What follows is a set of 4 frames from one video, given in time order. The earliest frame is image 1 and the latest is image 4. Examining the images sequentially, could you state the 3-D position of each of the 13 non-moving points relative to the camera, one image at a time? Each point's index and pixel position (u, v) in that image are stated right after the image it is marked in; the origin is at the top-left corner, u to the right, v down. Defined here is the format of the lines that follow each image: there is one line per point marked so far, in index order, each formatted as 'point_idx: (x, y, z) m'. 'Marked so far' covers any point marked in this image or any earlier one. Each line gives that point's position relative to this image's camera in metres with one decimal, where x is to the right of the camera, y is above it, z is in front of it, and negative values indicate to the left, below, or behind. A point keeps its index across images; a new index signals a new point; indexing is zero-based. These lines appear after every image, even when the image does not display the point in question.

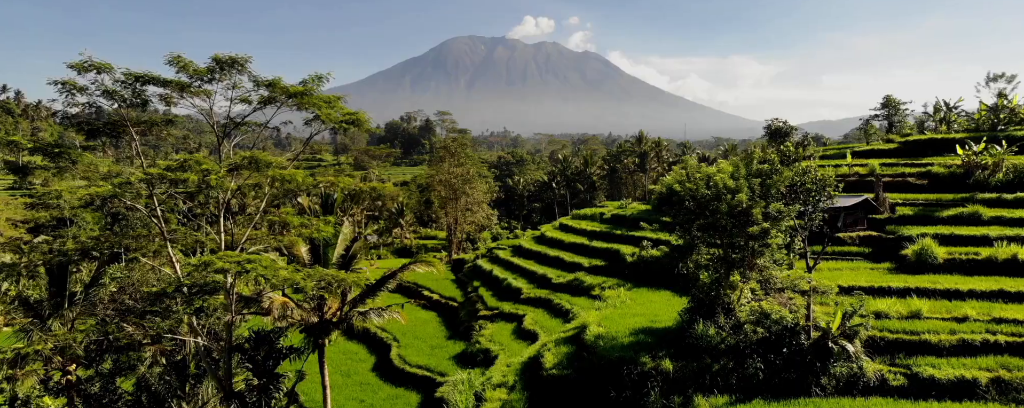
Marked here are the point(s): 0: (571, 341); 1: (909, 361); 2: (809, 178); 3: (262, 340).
0: (+1.4, -3.3, +16.8) m
1: (+7.6, -3.0, +13.5) m
2: (+5.8, +0.5, +13.8) m
3: (-5.2, -2.8, +14.3) m
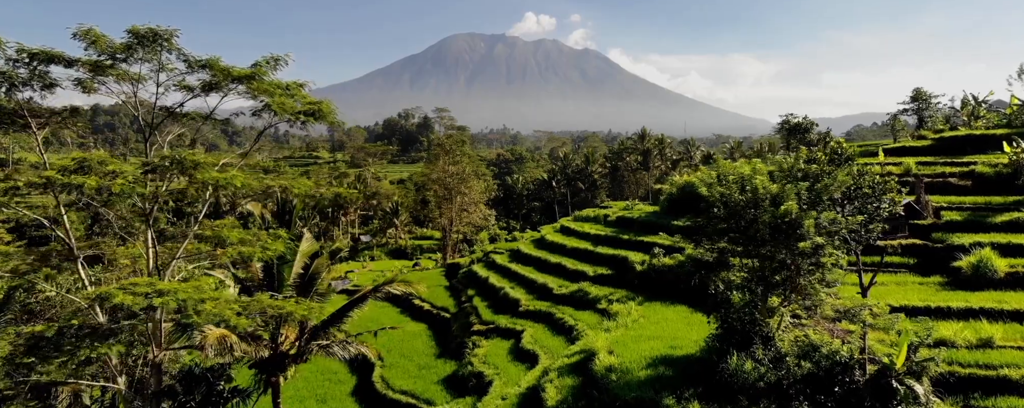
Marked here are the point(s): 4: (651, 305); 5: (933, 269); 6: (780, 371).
0: (+1.3, -3.4, +14.4) m
1: (+7.5, -3.1, +11.2) m
2: (+5.7, +0.4, +11.4) m
3: (-5.2, -2.9, +11.9) m
4: (+3.8, -2.7, +19.2) m
5: (+9.9, -1.5, +16.7) m
6: (+4.3, -2.7, +11.4) m
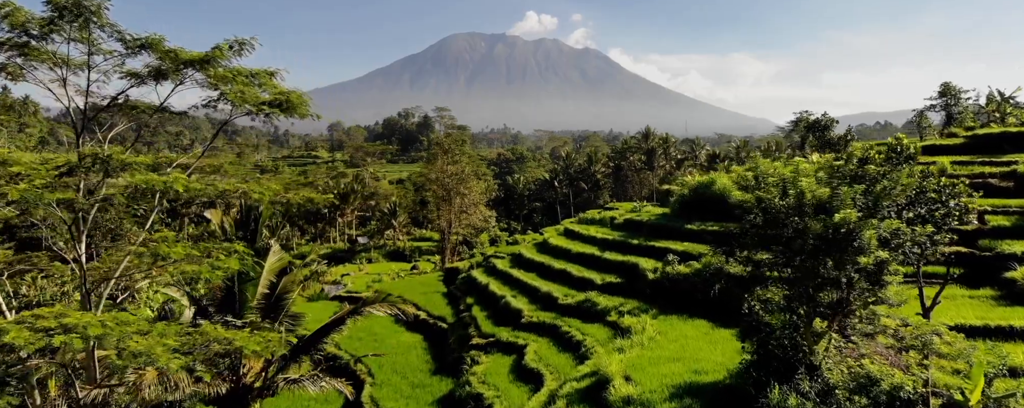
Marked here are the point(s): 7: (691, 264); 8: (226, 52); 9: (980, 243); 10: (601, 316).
0: (+1.4, -3.5, +12.7) m
1: (+7.5, -3.2, +9.5) m
2: (+5.7, +0.3, +9.7) m
3: (-5.2, -3.0, +10.2) m
4: (+3.8, -2.8, +17.5) m
5: (+10.0, -1.6, +15.0) m
6: (+4.4, -2.8, +9.7) m
7: (+4.9, -1.7, +19.5) m
8: (-4.3, +2.3, +10.7) m
9: (+10.6, -0.9, +16.1) m
10: (+2.4, -3.0, +19.3) m
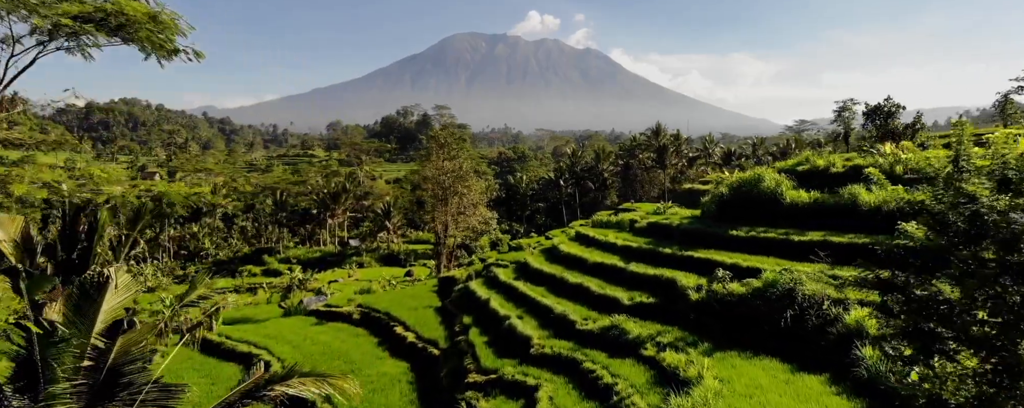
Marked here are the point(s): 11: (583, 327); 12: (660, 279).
0: (+1.5, -3.5, +8.5) m
1: (+7.7, -3.2, +5.2) m
2: (+5.9, +0.3, +5.5) m
3: (-5.1, -3.0, +6.0) m
4: (+4.0, -2.8, +13.2) m
5: (+10.1, -1.6, +10.8) m
6: (+4.5, -2.8, +5.5) m
7: (+5.1, -1.7, +15.2) m
8: (-4.1, +2.2, +6.5) m
9: (+10.8, -0.9, +11.9) m
10: (+2.6, -3.1, +15.0) m
11: (+1.7, -2.9, +16.6) m
12: (+3.8, -1.9, +17.6) m
